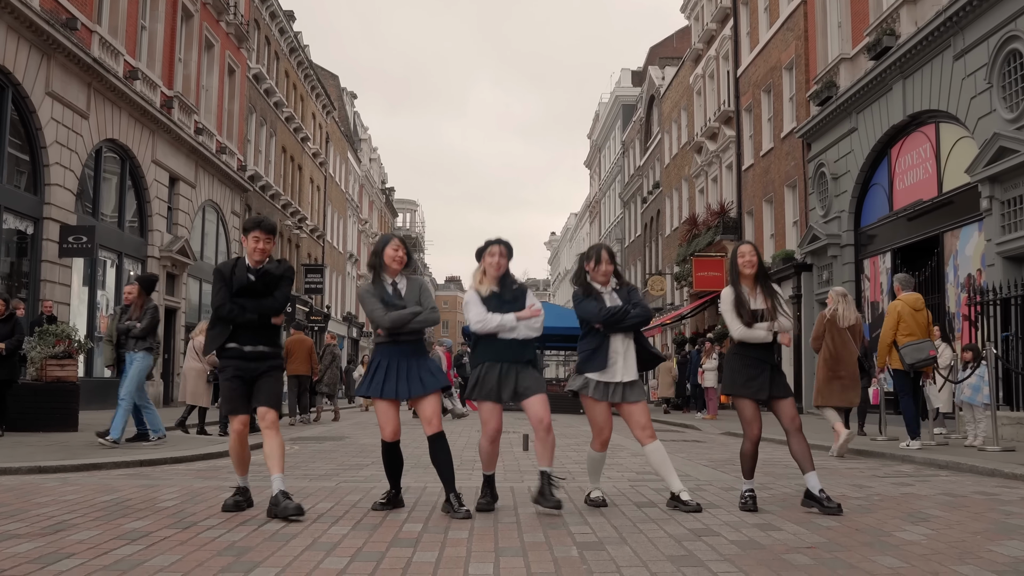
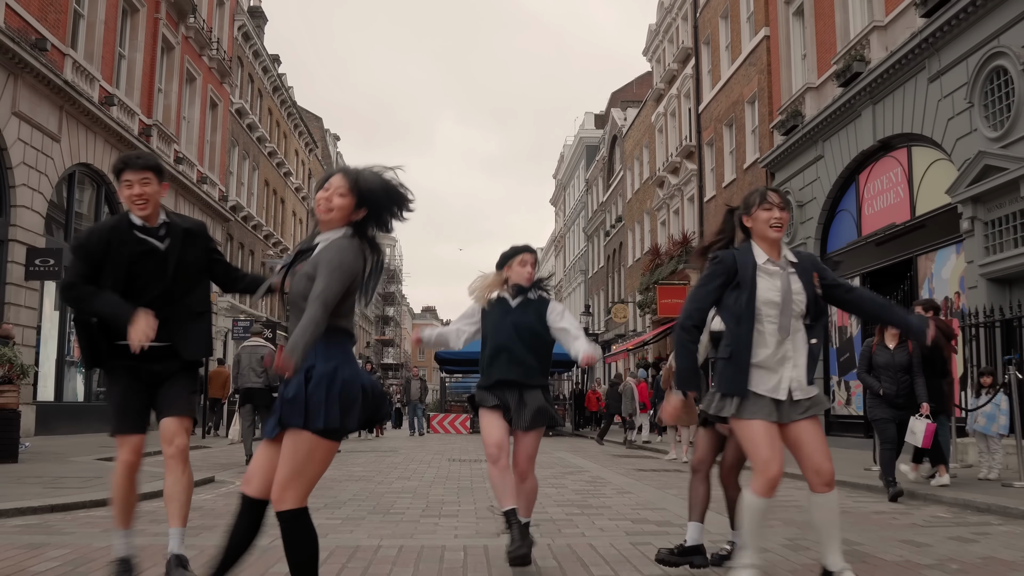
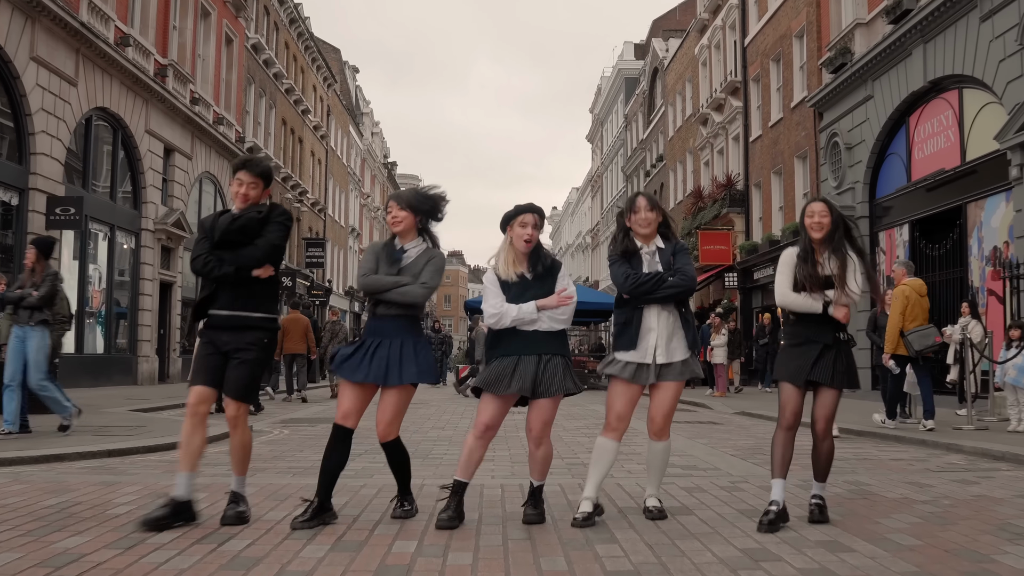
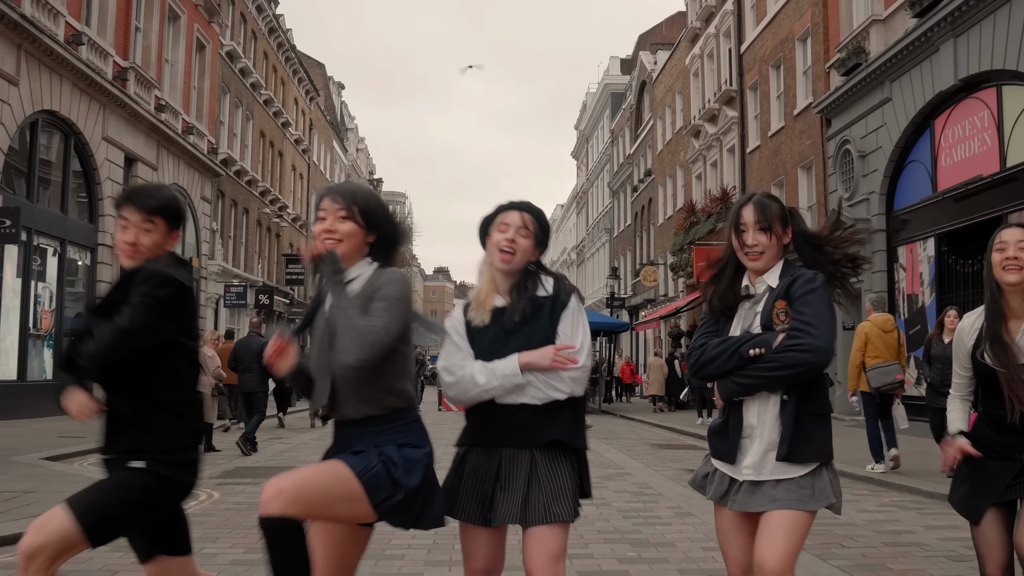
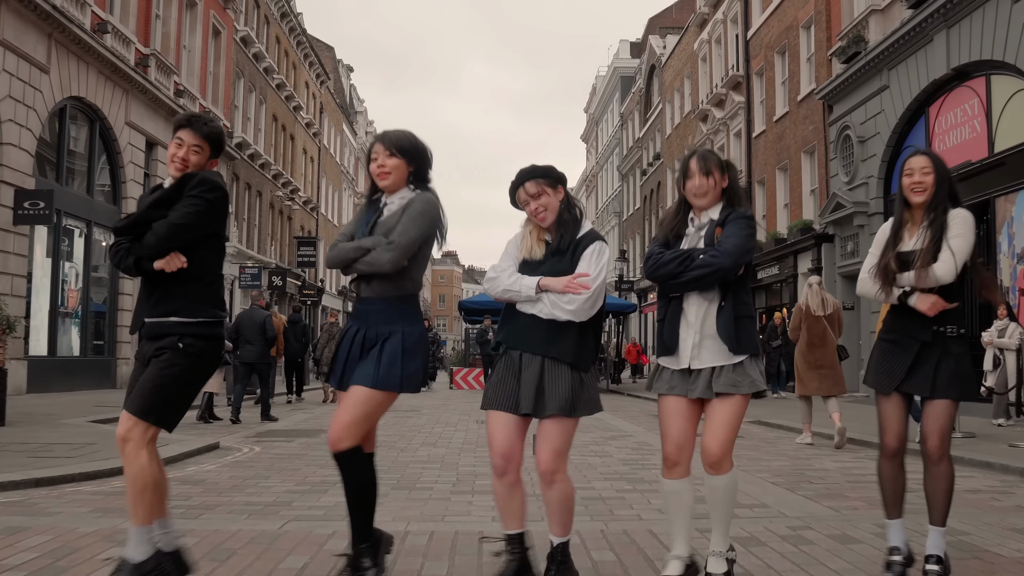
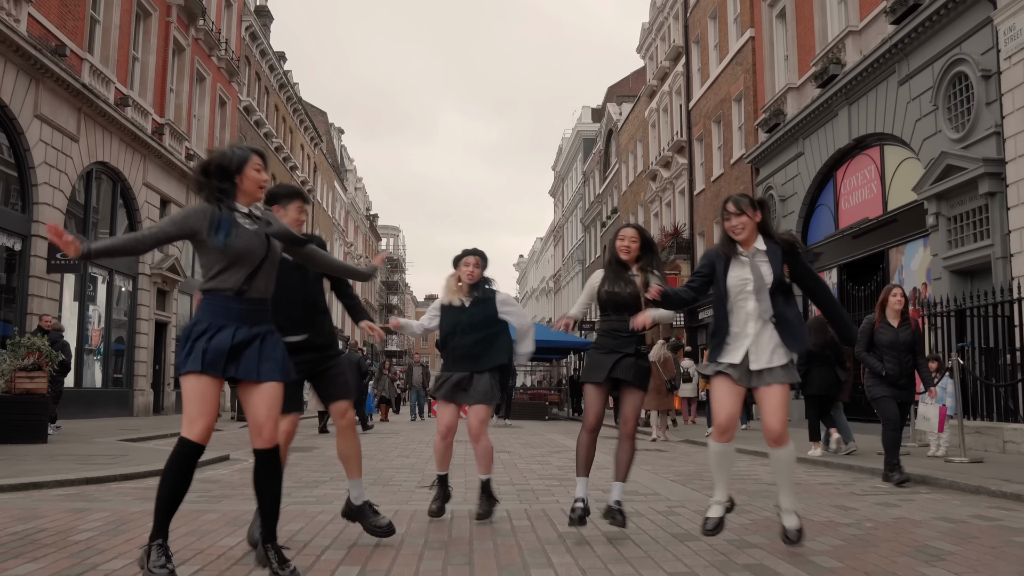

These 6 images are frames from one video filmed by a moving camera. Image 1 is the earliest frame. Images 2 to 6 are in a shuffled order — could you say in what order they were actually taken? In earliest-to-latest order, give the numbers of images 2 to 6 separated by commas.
3, 5, 4, 2, 6
